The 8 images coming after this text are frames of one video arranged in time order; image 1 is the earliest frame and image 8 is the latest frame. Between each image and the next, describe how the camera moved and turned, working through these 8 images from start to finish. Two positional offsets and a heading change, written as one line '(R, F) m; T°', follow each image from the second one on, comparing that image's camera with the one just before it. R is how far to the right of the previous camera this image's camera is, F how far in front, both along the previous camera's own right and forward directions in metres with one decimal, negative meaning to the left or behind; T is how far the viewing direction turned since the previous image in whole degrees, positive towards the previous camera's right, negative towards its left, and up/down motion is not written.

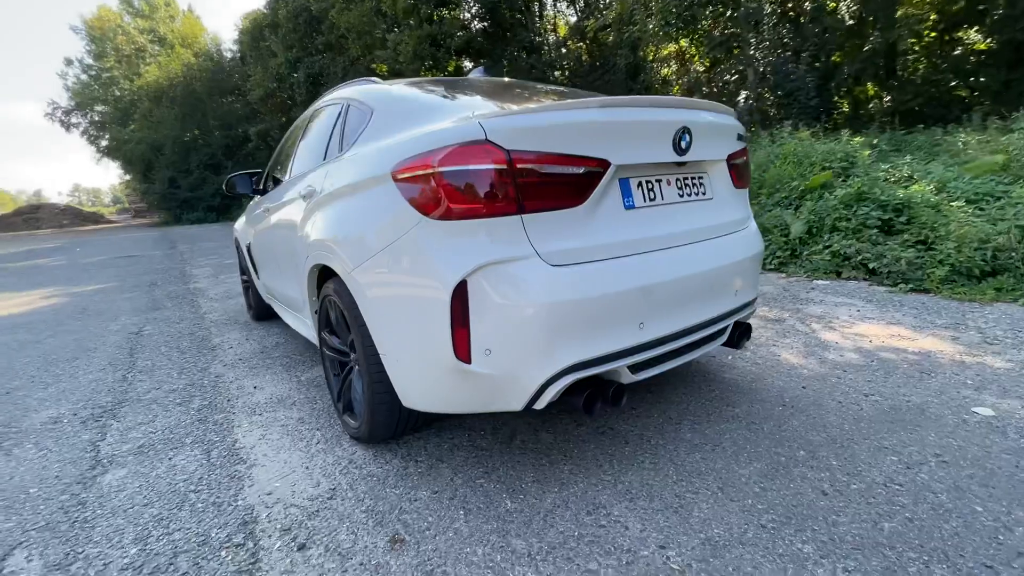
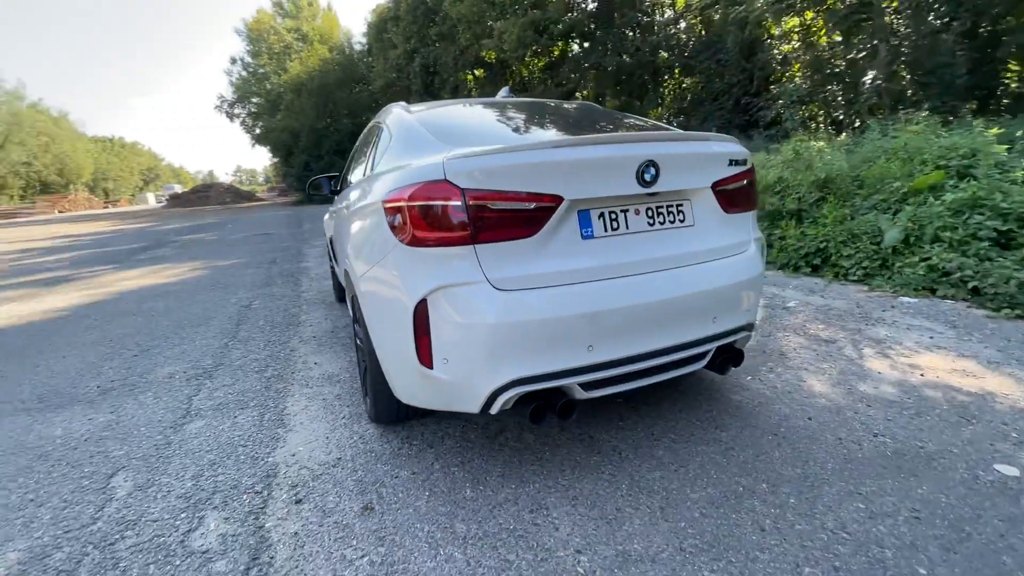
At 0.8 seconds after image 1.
(+0.6, -0.2) m; -12°
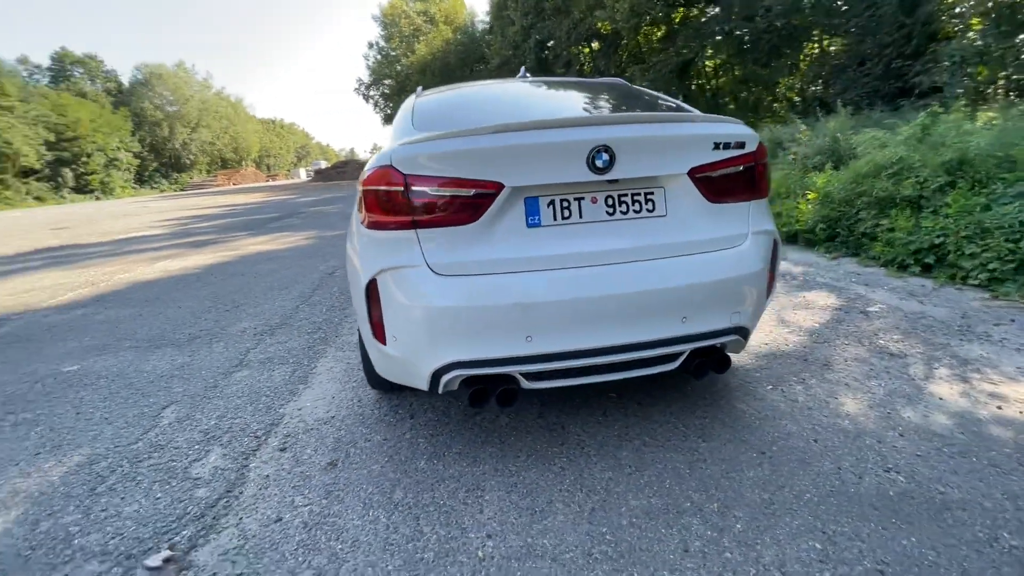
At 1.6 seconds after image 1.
(+0.7, +0.1) m; -13°
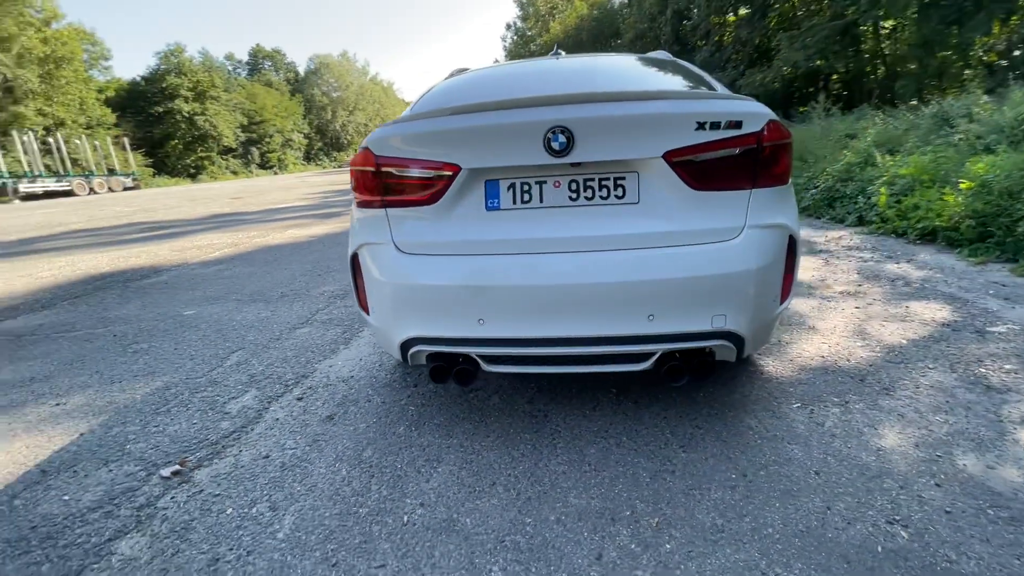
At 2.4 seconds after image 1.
(+0.7, +0.1) m; -15°
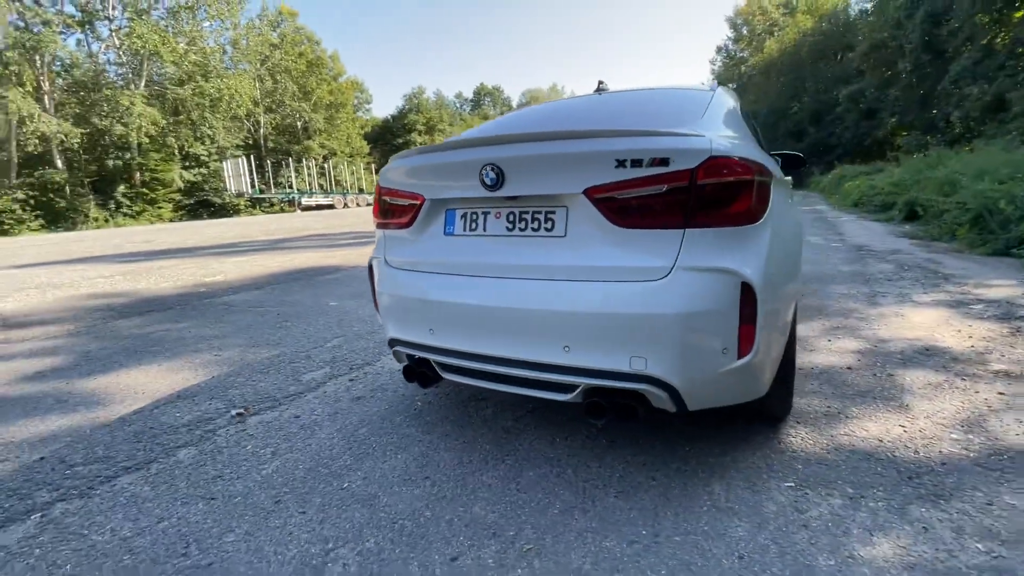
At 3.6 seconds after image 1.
(+1.1, 0.0) m; -22°
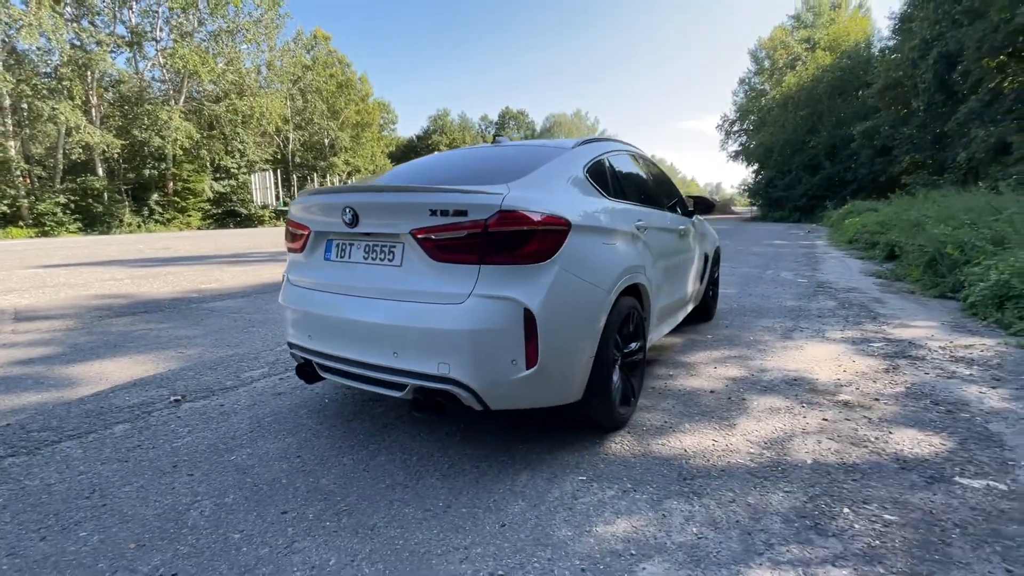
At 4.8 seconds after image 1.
(+1.0, -0.5) m; -2°
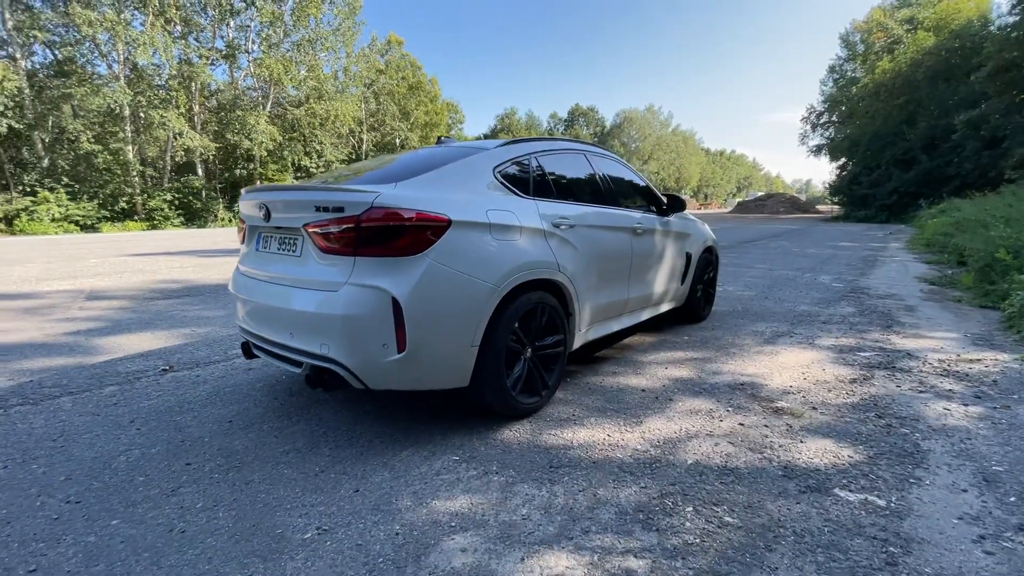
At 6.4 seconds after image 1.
(+1.1, -0.1) m; -8°
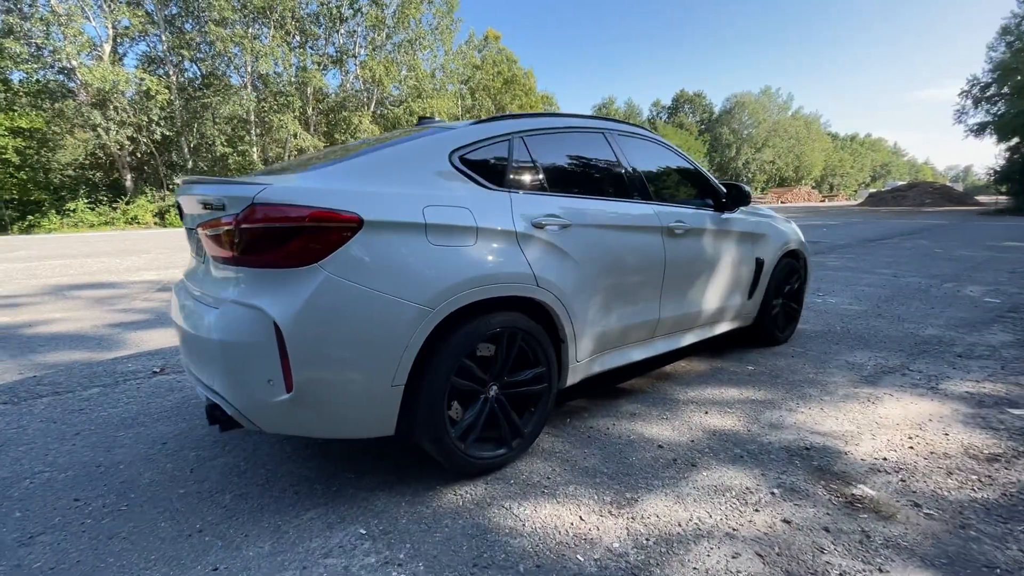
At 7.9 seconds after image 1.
(+0.7, +0.9) m; -12°
